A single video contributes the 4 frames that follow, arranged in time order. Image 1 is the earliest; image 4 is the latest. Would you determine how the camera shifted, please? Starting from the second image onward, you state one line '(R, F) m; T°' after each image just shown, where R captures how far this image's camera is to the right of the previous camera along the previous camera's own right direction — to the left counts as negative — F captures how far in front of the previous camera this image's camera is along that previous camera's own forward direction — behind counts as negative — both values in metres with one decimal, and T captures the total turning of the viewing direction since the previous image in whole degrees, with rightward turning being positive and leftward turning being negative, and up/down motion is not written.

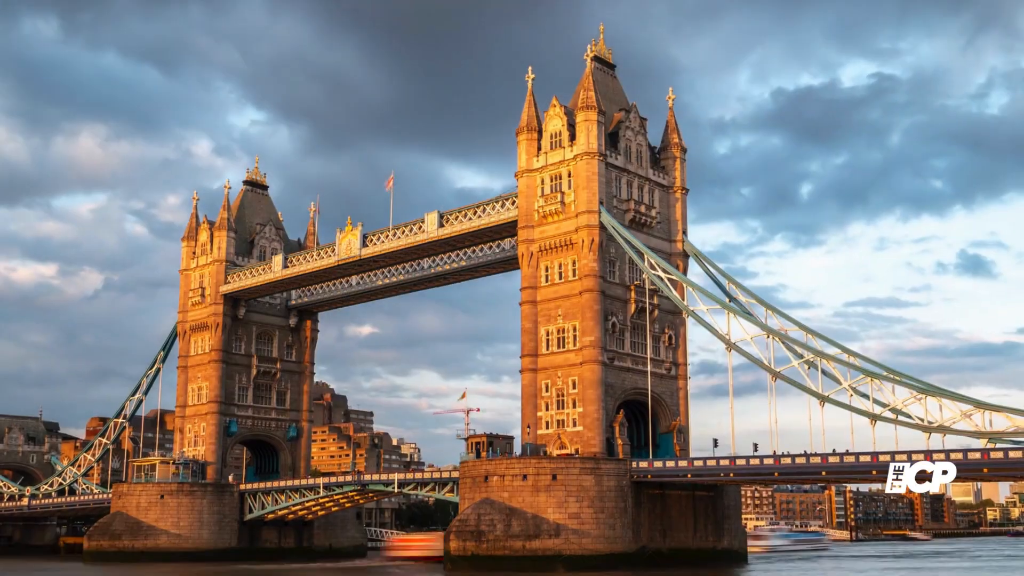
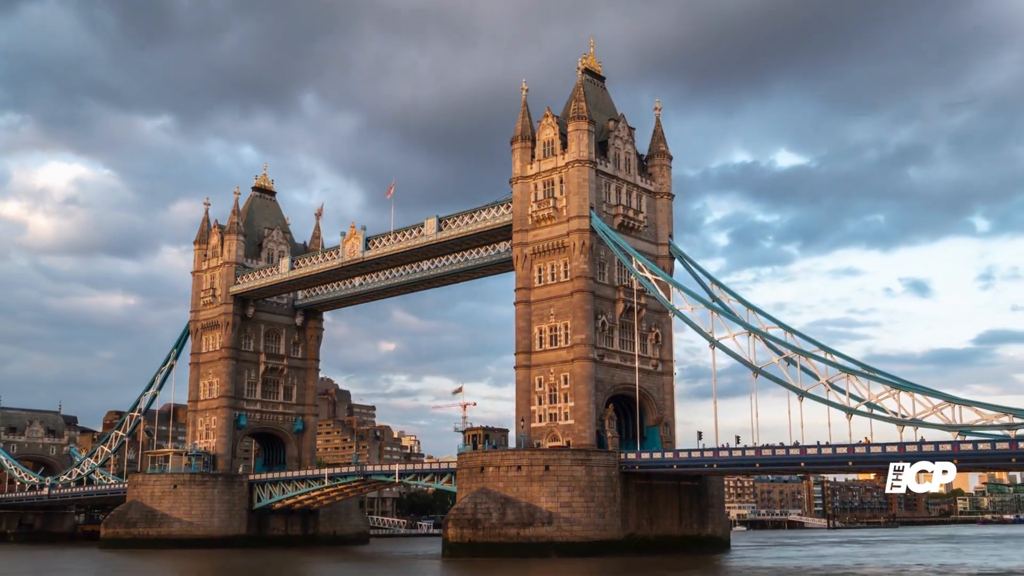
(+0.2, -2.5) m; 0°
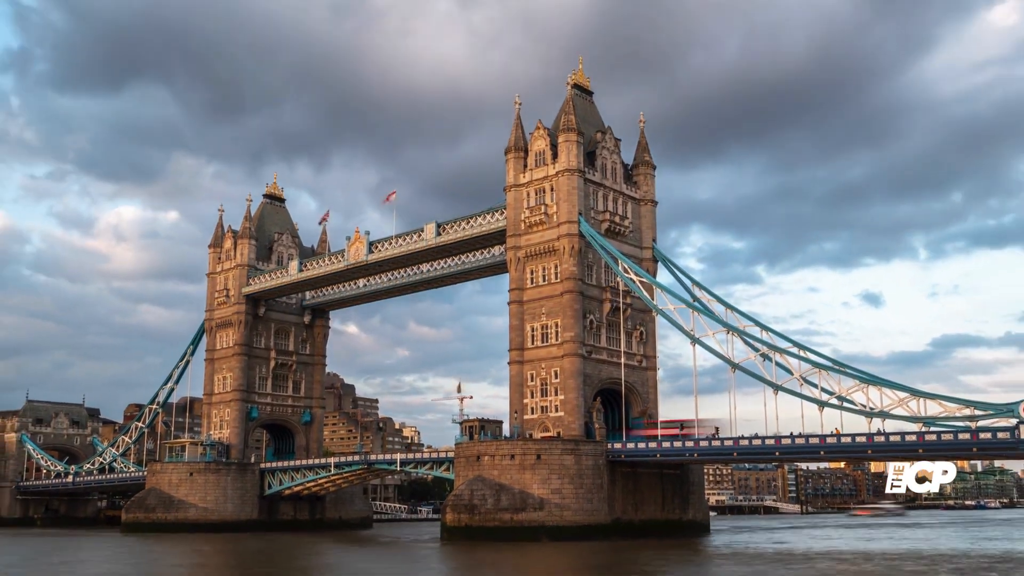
(+0.4, -3.4) m; 0°
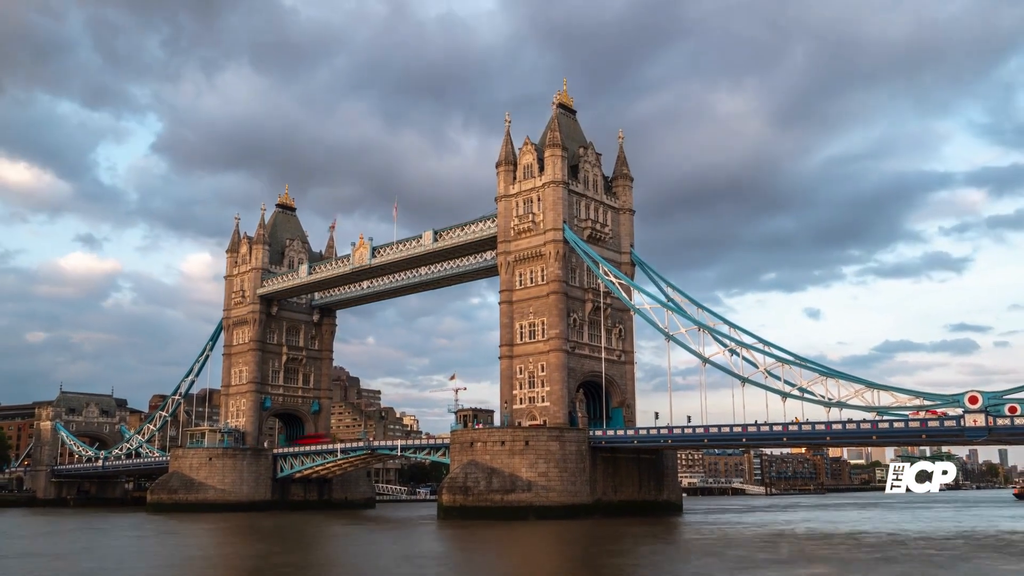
(+0.5, -5.1) m; 0°
